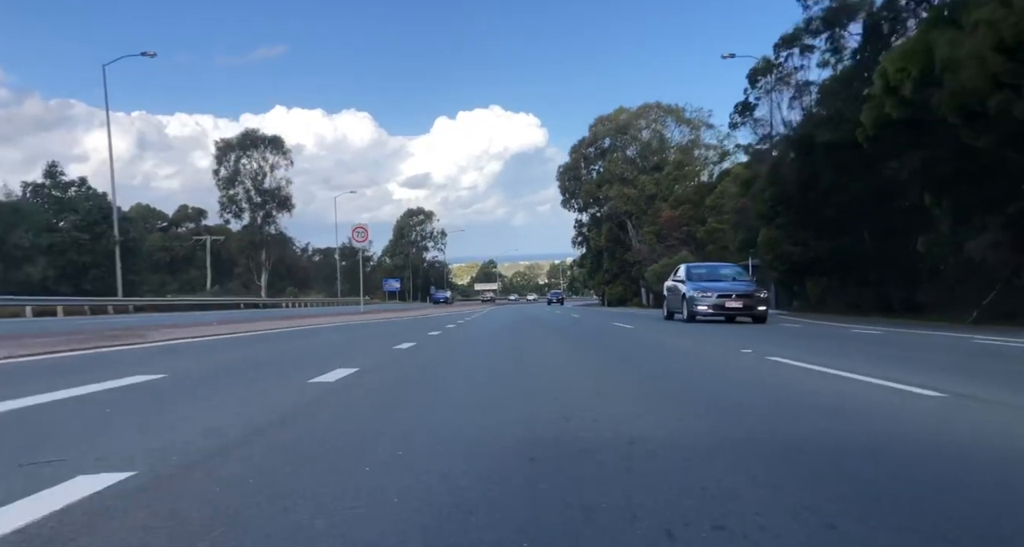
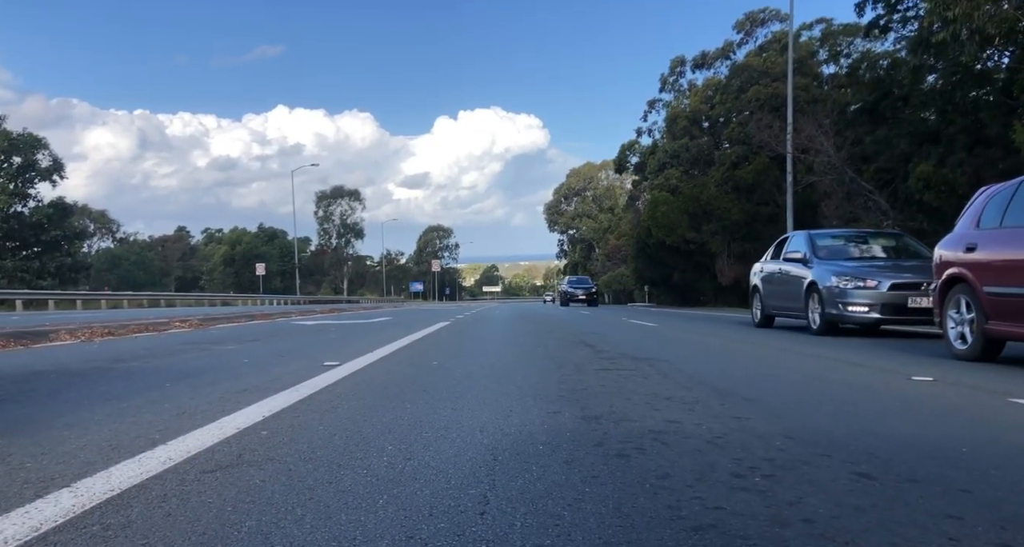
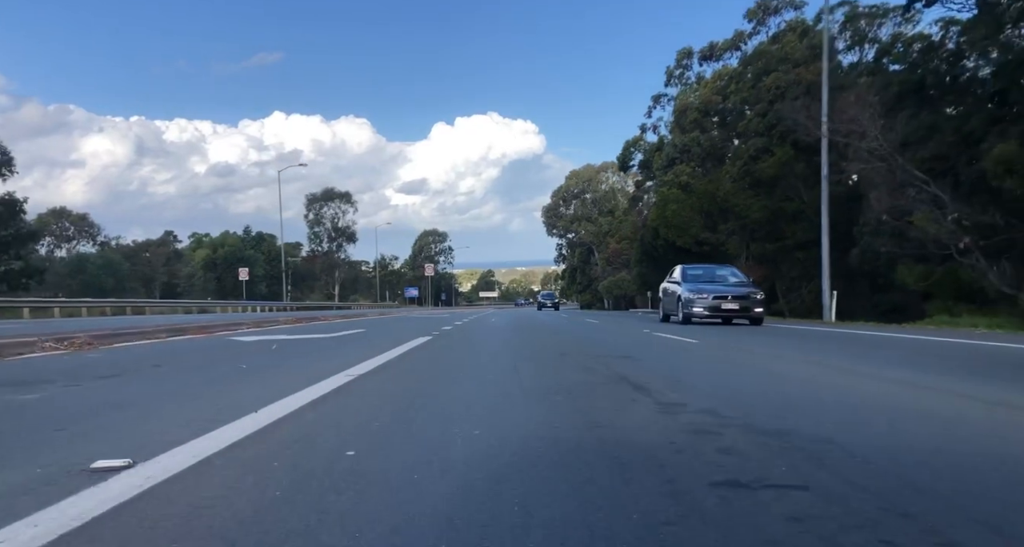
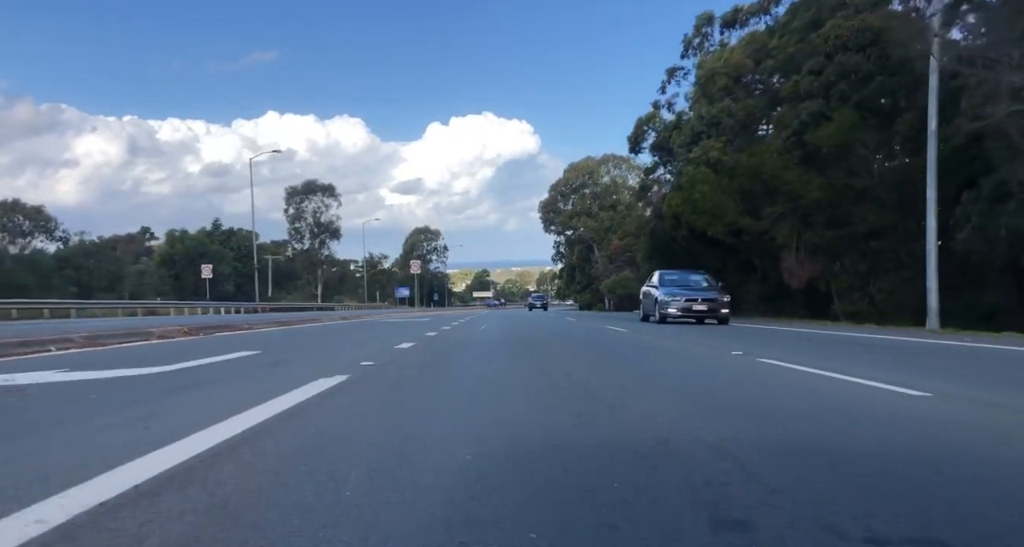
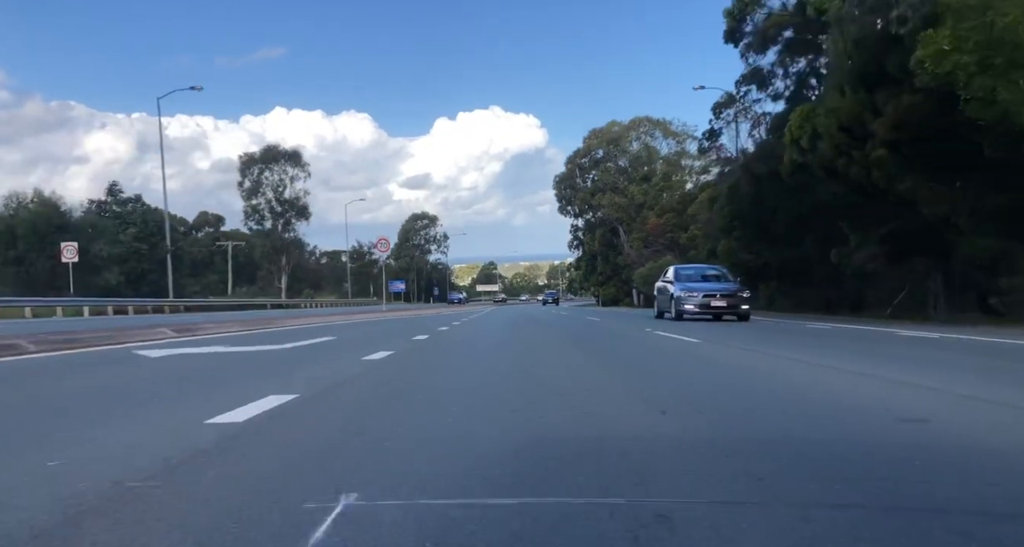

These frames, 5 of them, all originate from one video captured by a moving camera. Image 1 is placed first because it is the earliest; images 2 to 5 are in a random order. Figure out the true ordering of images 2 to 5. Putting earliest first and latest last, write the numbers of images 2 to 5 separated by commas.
5, 4, 3, 2
